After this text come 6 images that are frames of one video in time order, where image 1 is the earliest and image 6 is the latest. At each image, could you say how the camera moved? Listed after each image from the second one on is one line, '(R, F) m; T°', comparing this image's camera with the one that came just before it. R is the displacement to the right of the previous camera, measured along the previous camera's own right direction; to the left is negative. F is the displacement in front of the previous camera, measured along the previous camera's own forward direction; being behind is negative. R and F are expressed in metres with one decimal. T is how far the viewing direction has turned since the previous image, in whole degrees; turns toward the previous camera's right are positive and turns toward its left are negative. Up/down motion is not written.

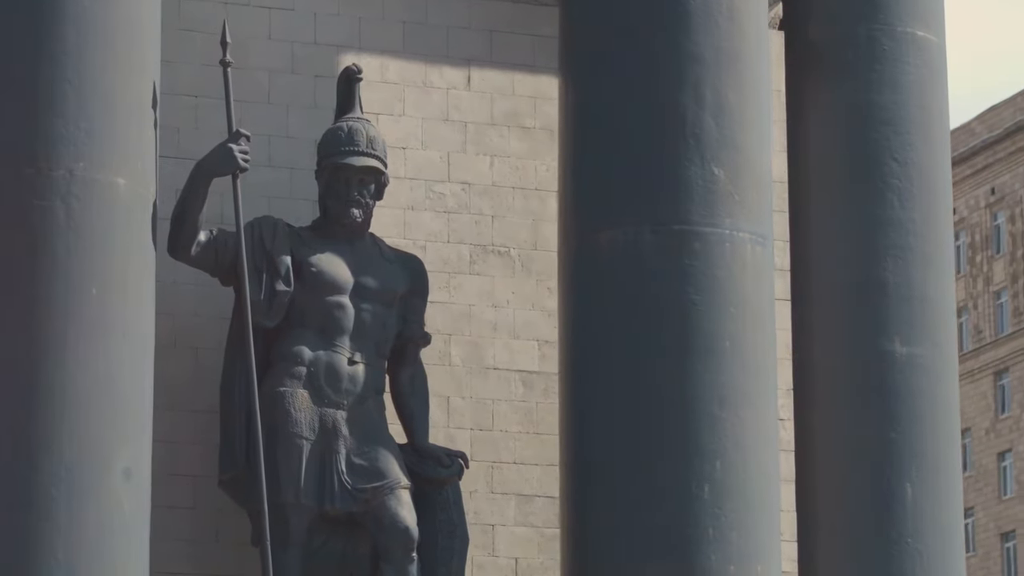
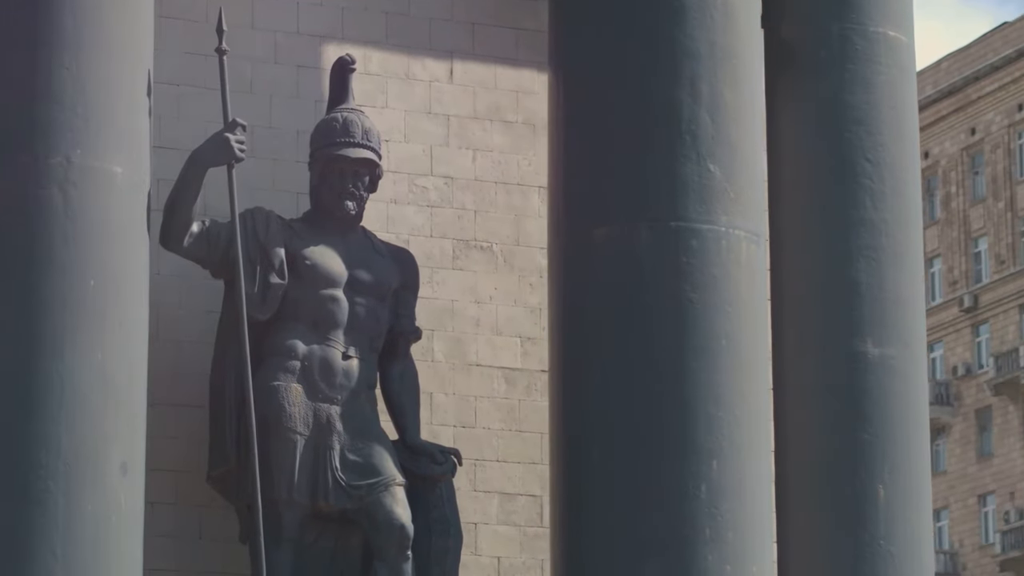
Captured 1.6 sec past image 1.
(-0.6, +0.2) m; +2°
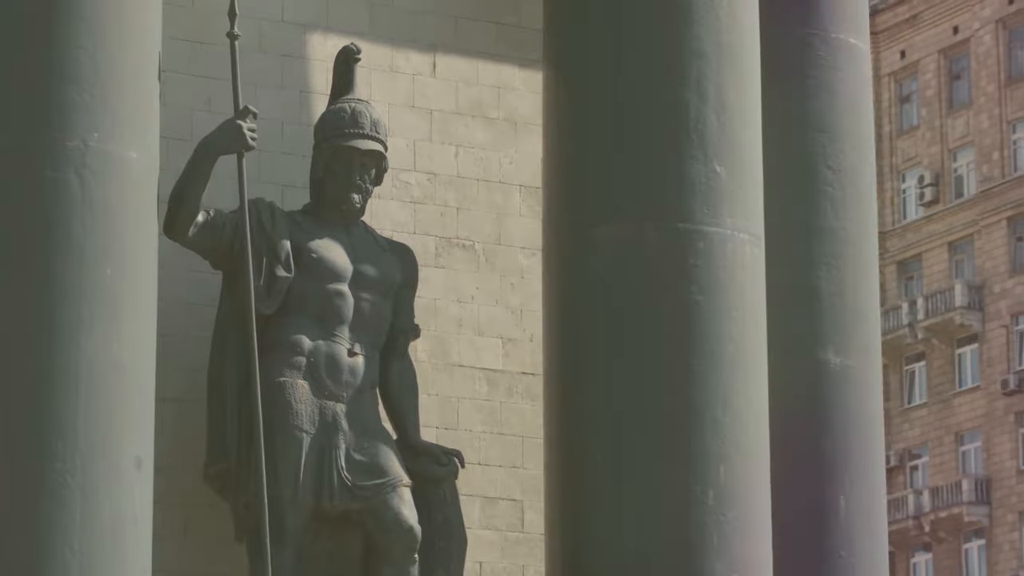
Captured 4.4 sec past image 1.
(-1.1, +0.4) m; +4°
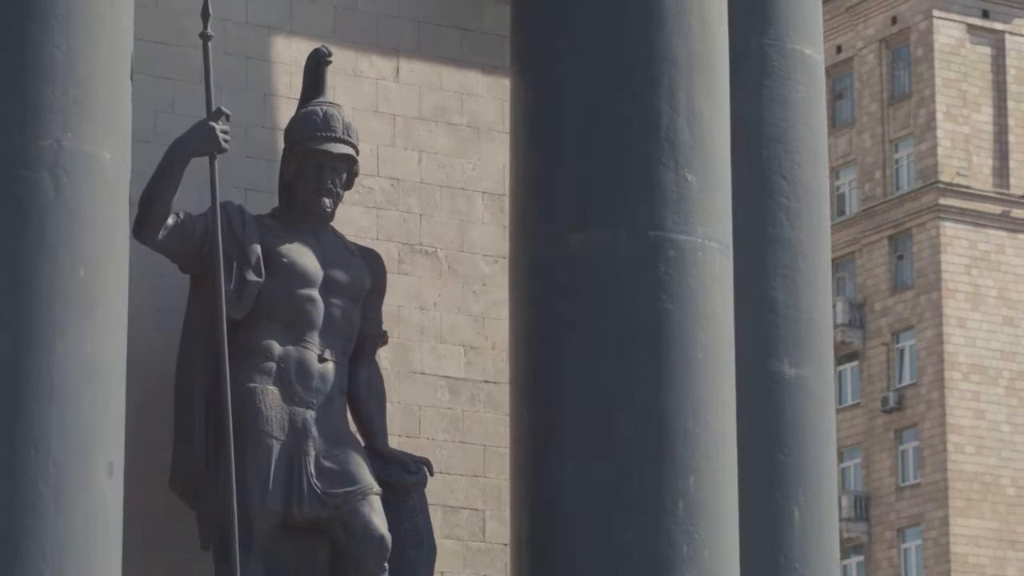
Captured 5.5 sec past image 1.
(-0.4, +0.2) m; +2°
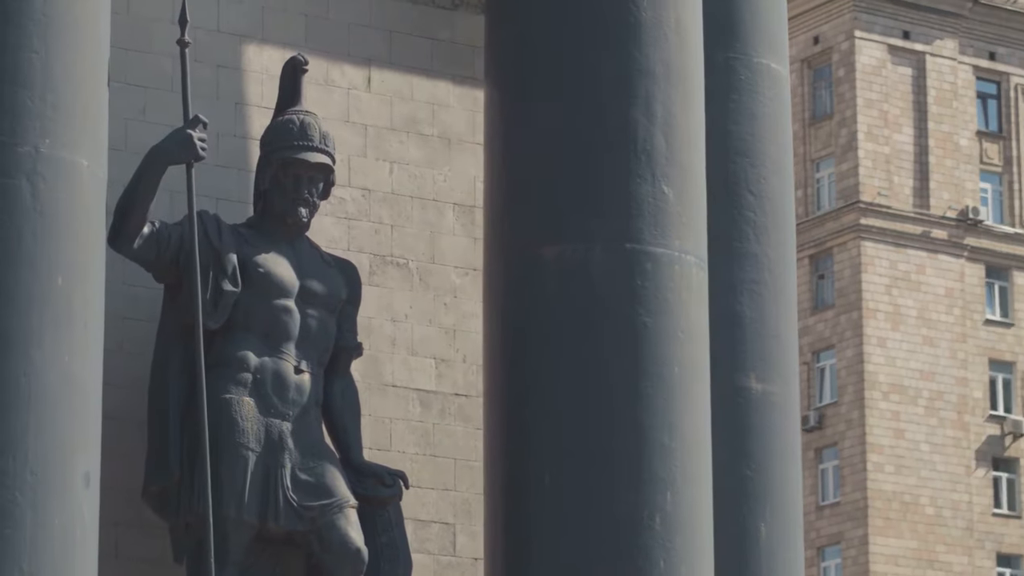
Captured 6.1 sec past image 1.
(-0.3, +0.1) m; +1°
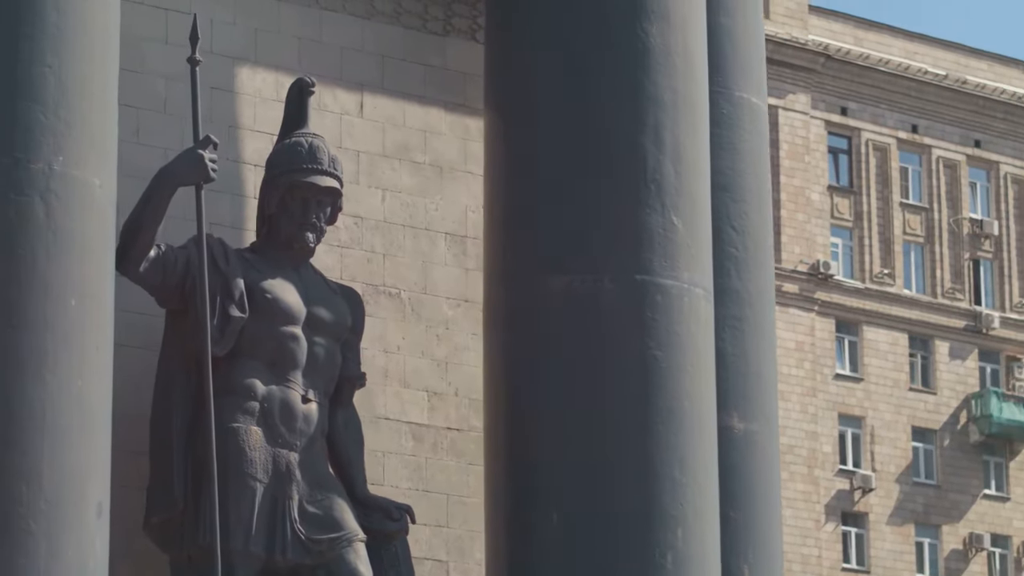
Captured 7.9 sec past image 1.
(-0.7, +0.4) m; +2°
